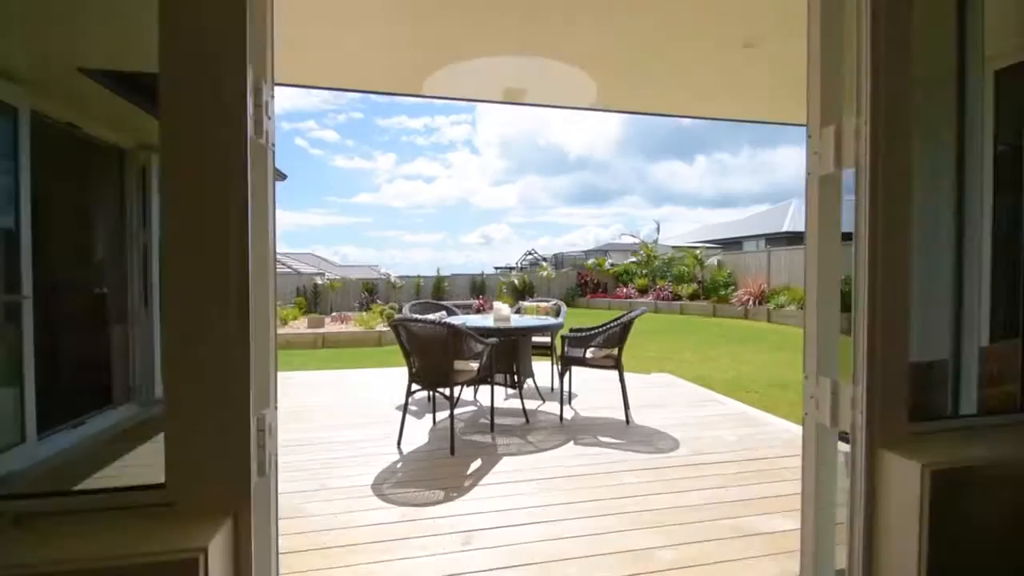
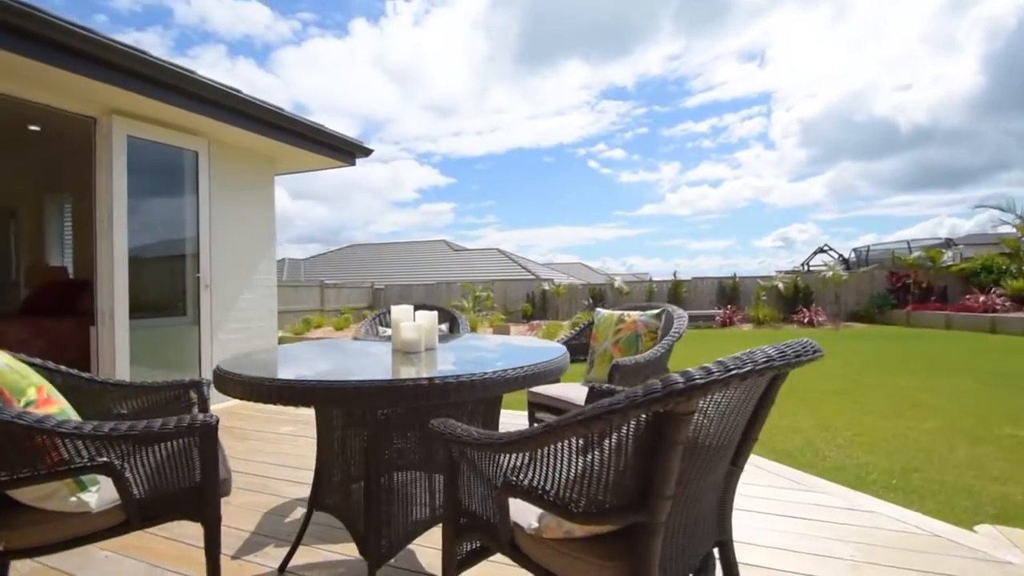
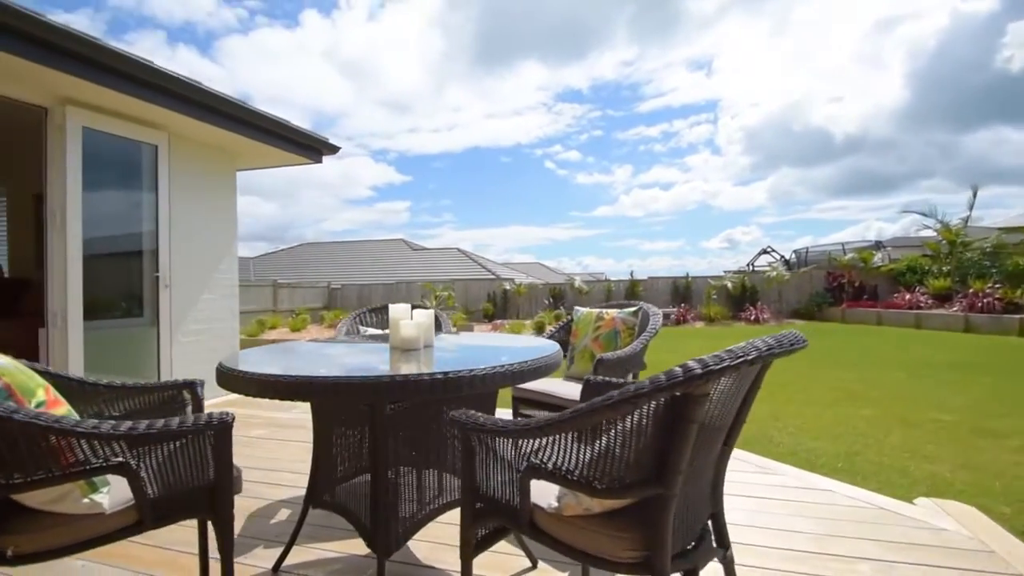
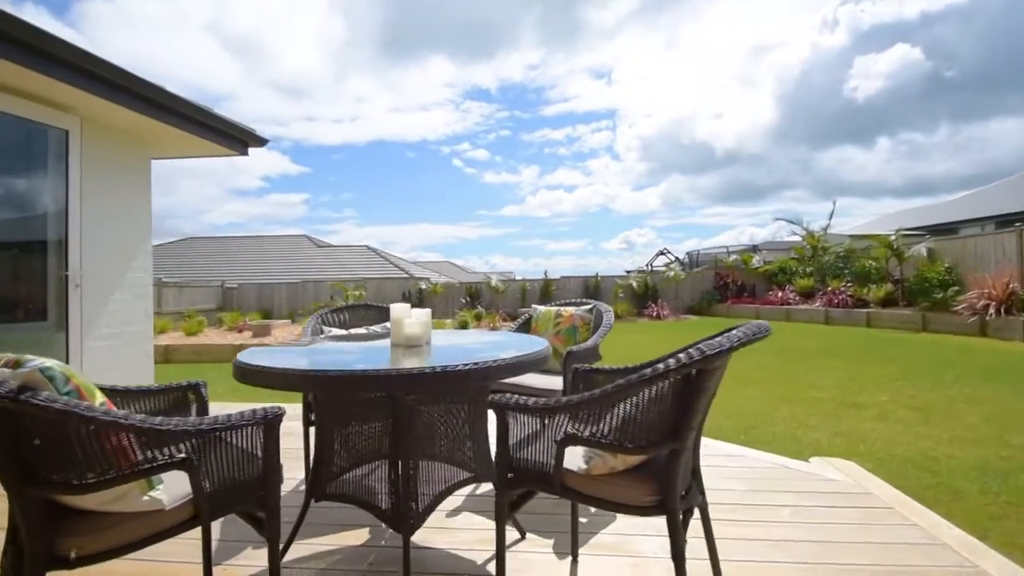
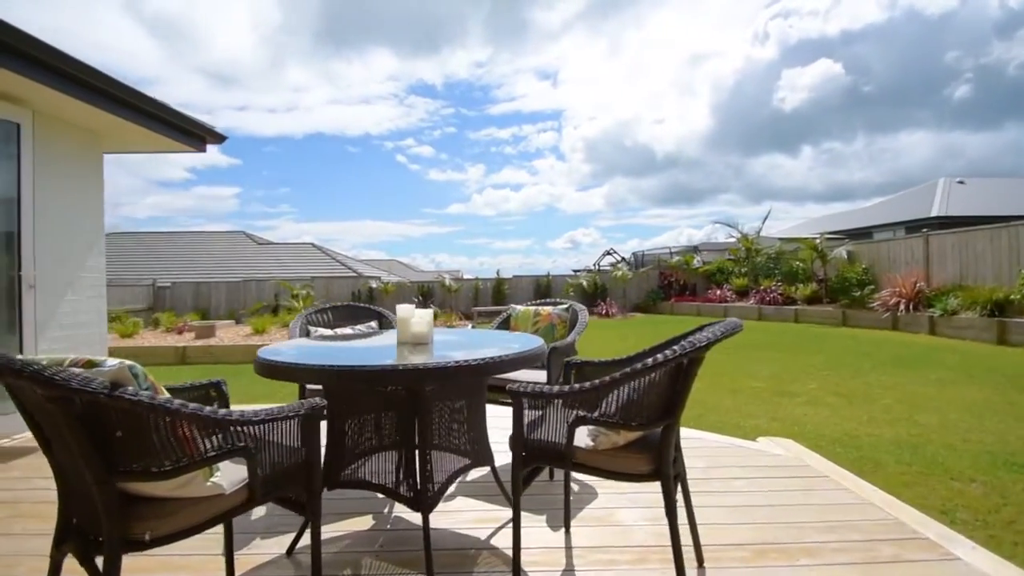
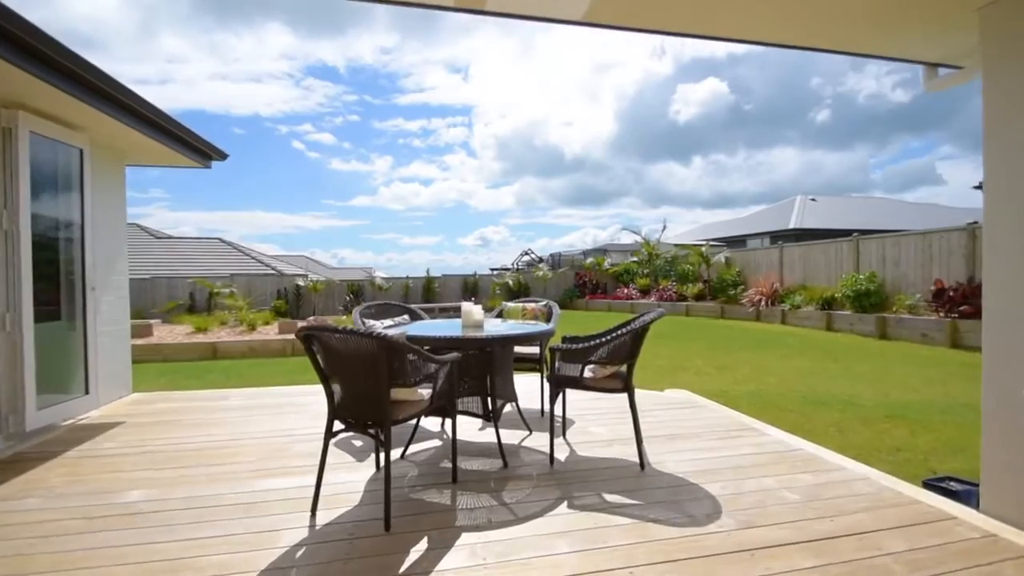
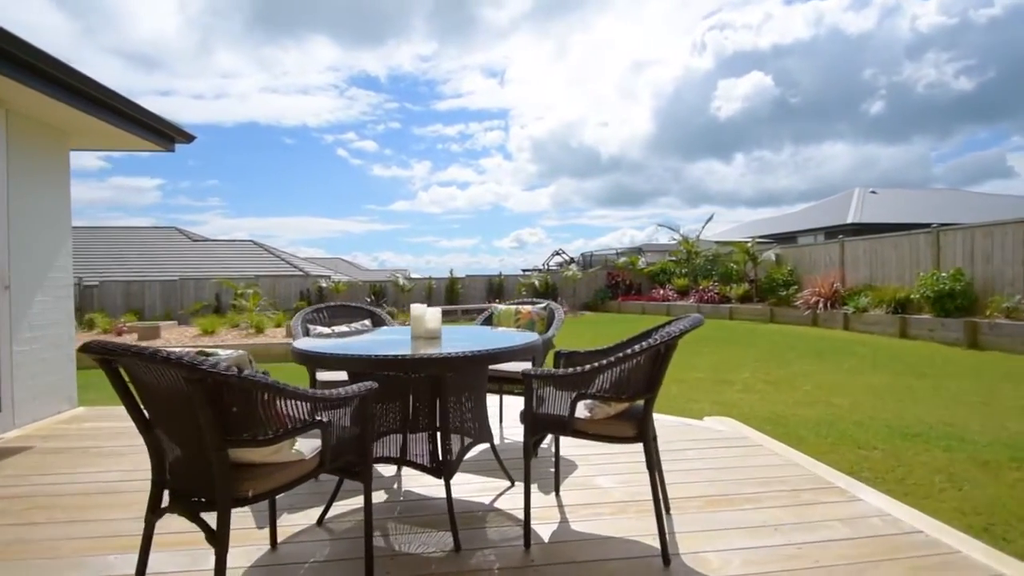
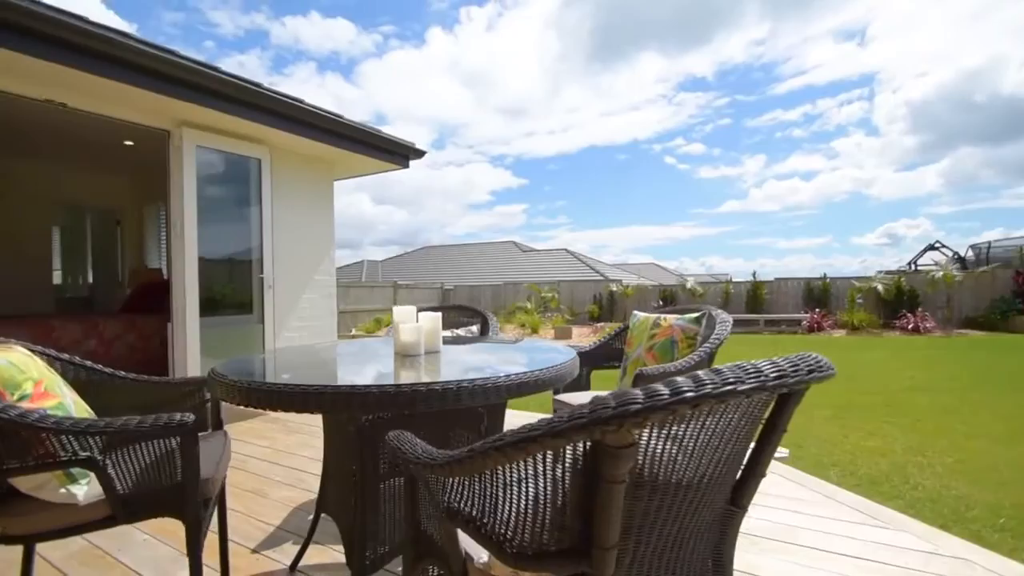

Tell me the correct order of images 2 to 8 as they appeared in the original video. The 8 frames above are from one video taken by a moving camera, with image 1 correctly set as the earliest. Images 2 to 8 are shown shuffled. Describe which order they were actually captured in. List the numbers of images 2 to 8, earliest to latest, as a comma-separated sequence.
6, 7, 5, 4, 3, 2, 8
